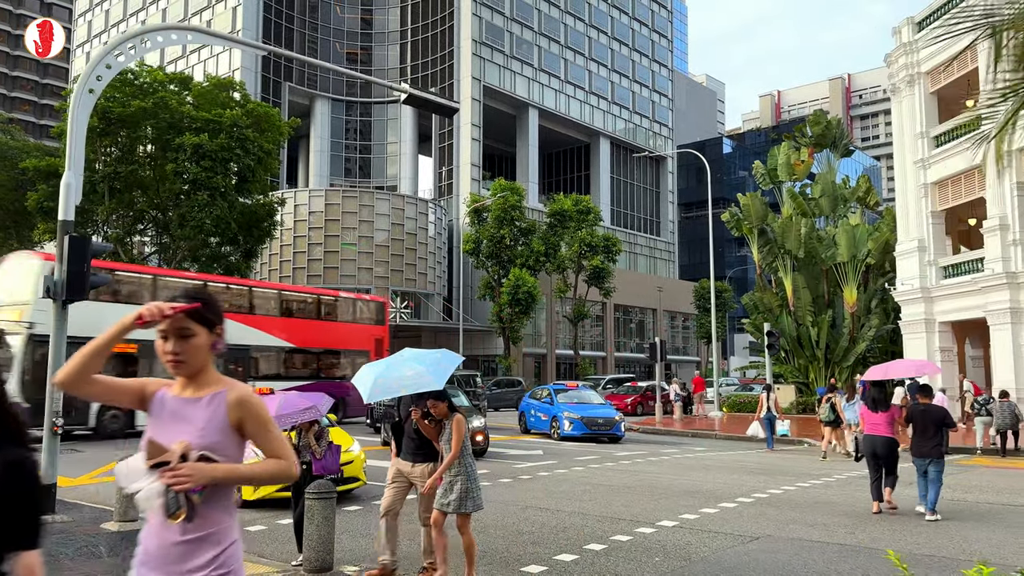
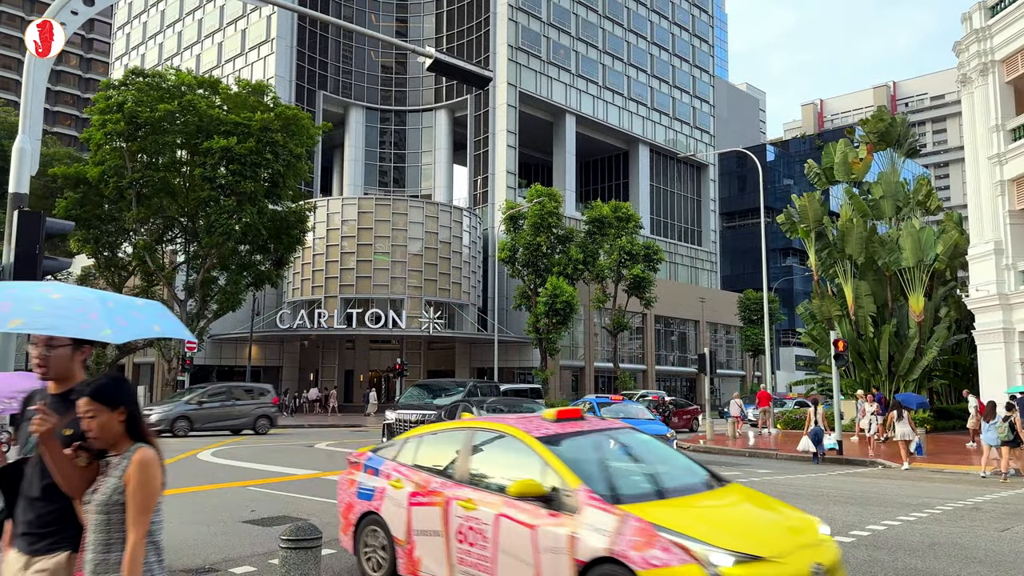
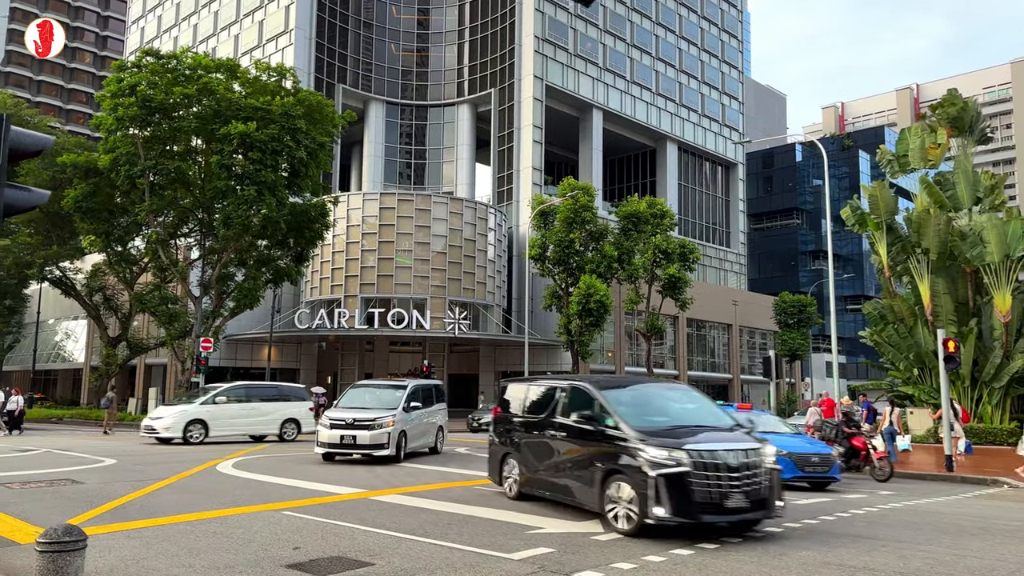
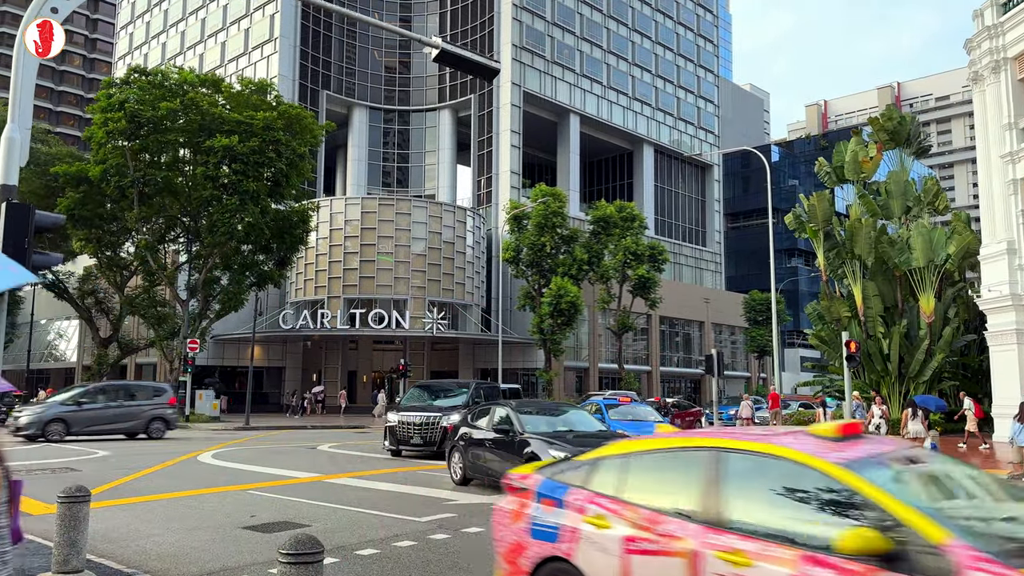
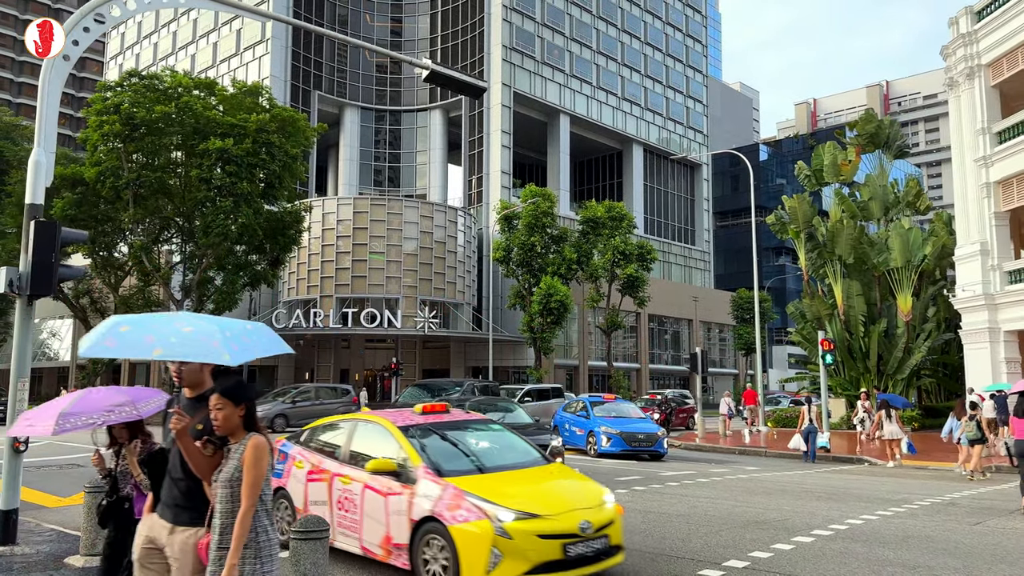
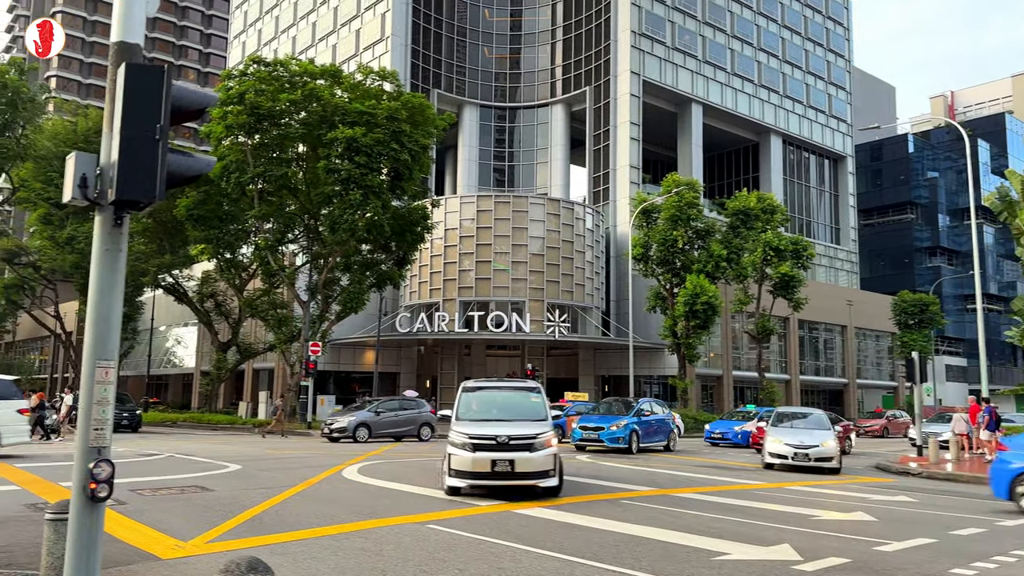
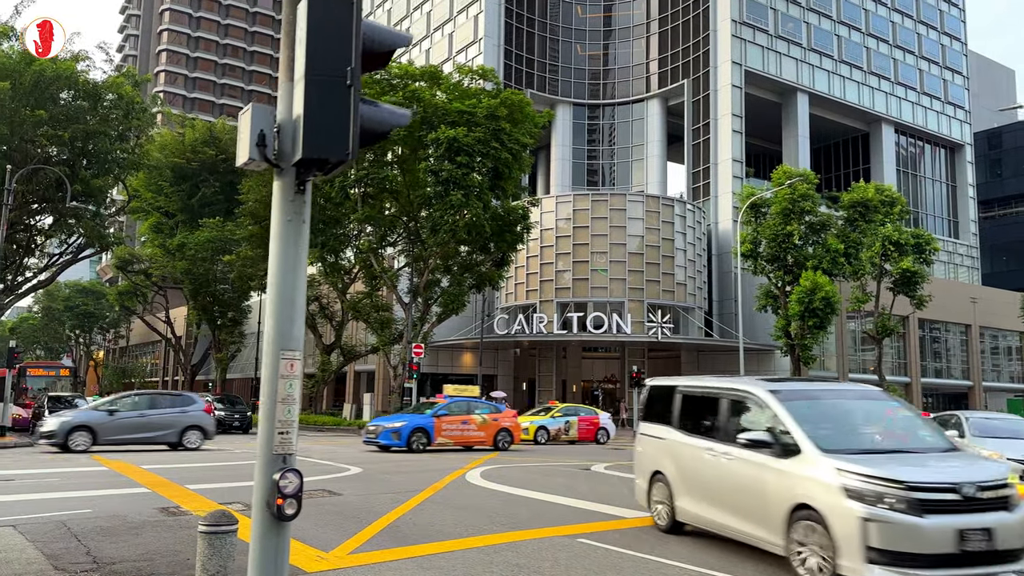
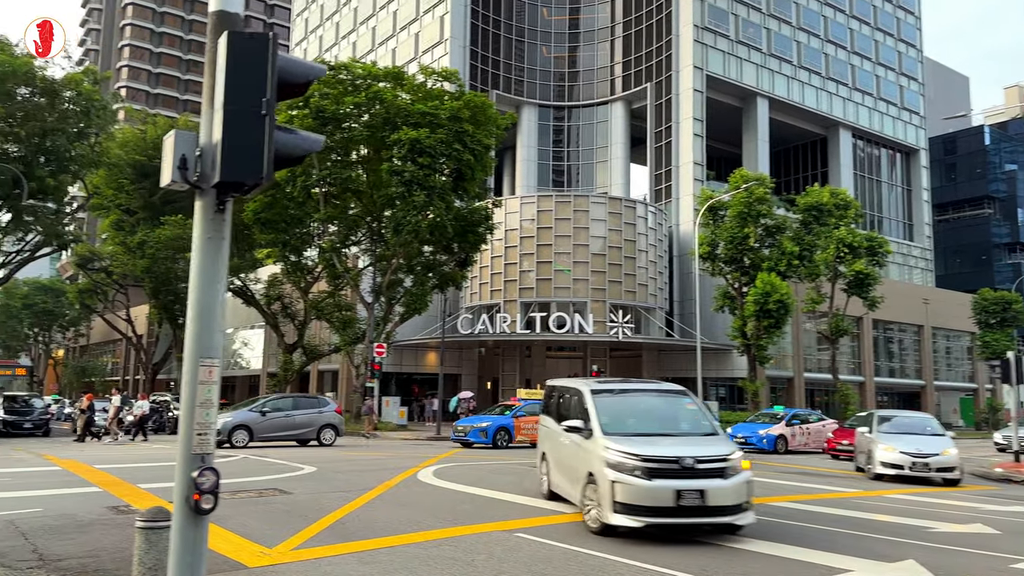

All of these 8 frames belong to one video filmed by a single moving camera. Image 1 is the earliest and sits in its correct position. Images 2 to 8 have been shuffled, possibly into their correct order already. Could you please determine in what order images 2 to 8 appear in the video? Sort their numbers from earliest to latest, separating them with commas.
5, 2, 4, 3, 6, 8, 7
